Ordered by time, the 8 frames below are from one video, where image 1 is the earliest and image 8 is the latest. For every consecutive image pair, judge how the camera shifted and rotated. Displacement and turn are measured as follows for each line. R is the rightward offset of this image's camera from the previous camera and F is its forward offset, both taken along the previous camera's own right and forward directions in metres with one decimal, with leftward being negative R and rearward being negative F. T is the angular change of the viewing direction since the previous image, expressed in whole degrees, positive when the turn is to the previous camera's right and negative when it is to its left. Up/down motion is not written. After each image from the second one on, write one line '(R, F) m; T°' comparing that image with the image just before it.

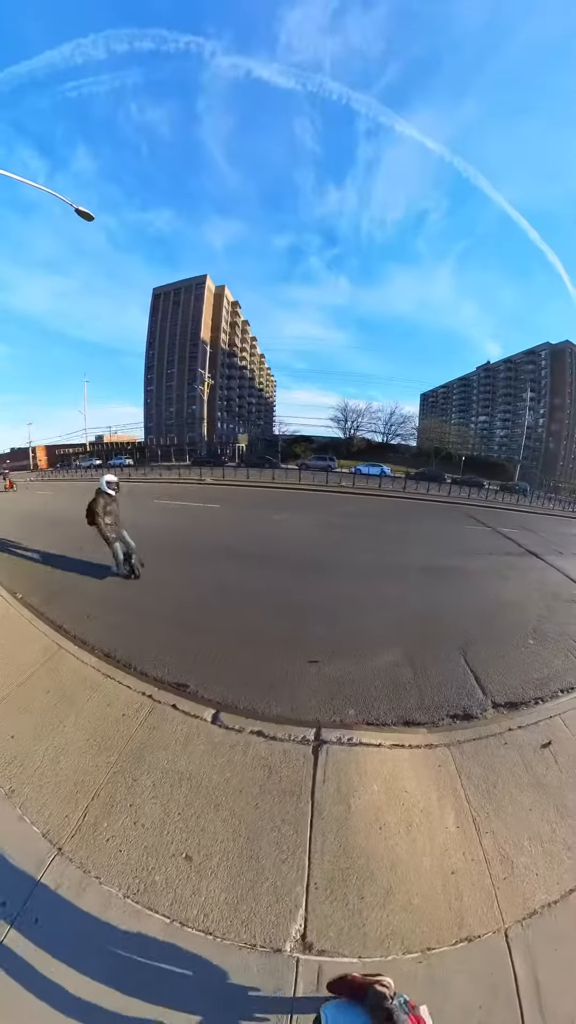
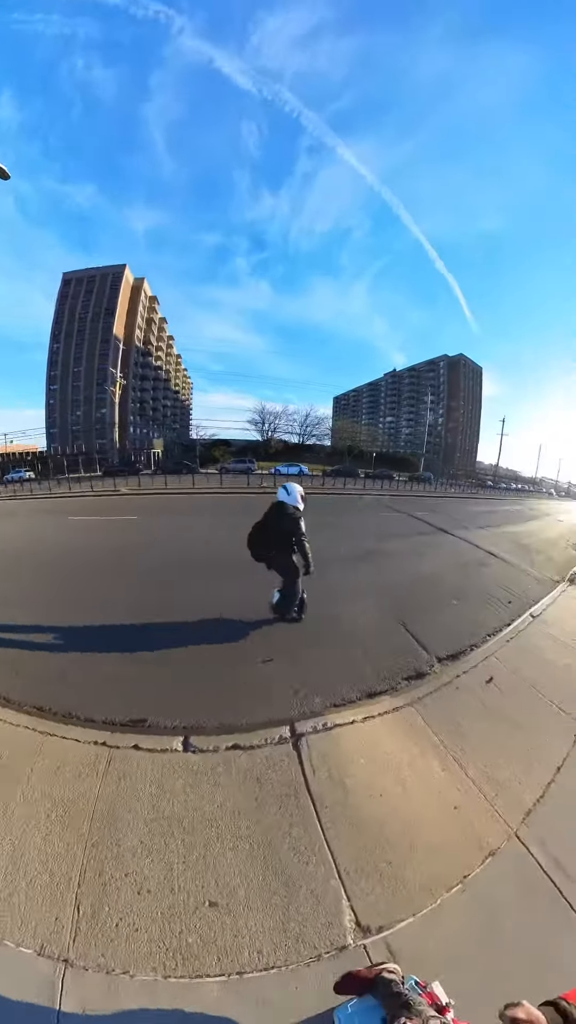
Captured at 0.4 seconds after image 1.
(+1.3, -0.3) m; -7°
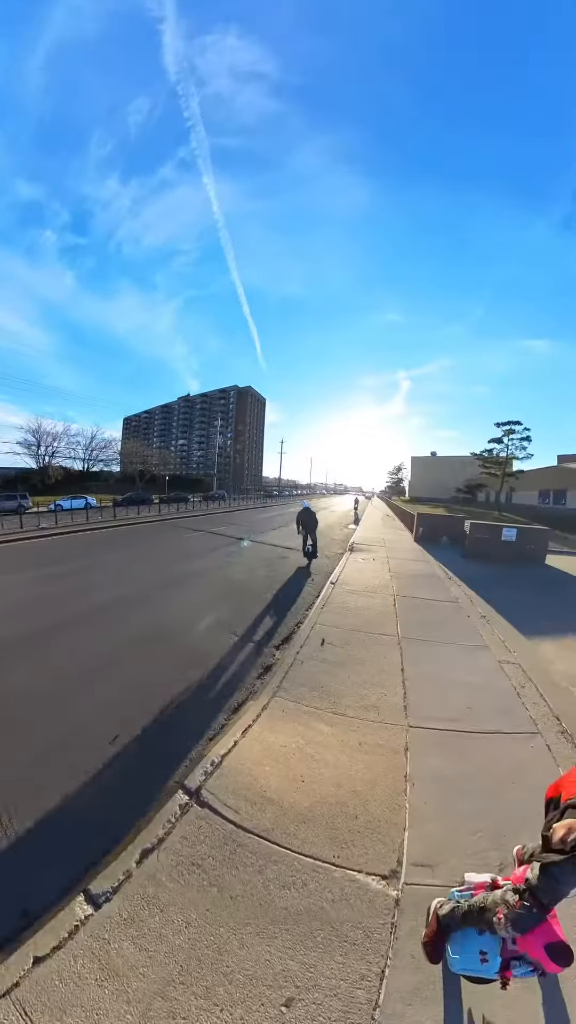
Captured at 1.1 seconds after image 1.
(-1.6, +0.8) m; +51°
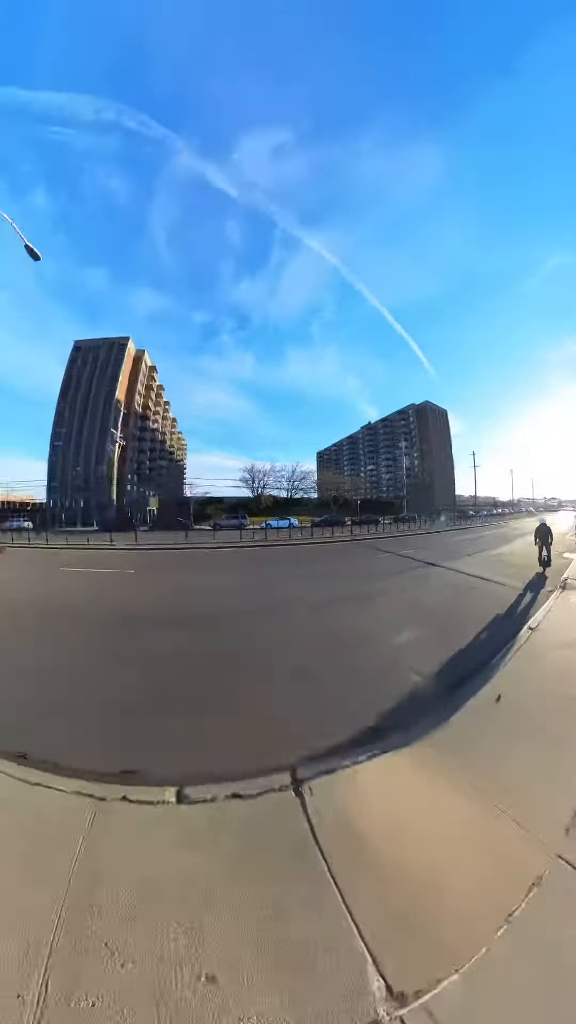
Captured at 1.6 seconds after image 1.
(+1.8, +0.7) m; -50°
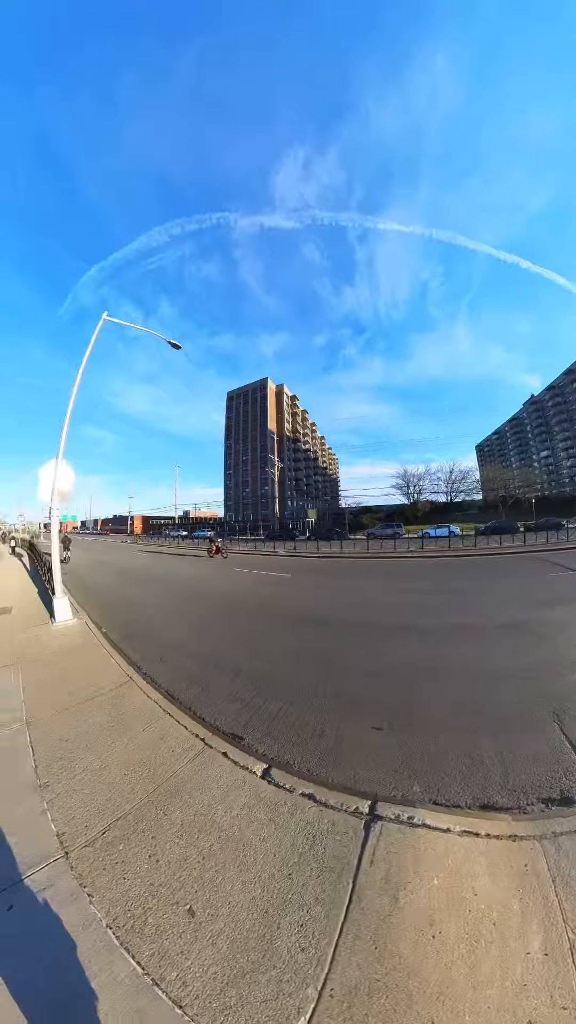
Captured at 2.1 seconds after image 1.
(+1.7, +0.6) m; -45°
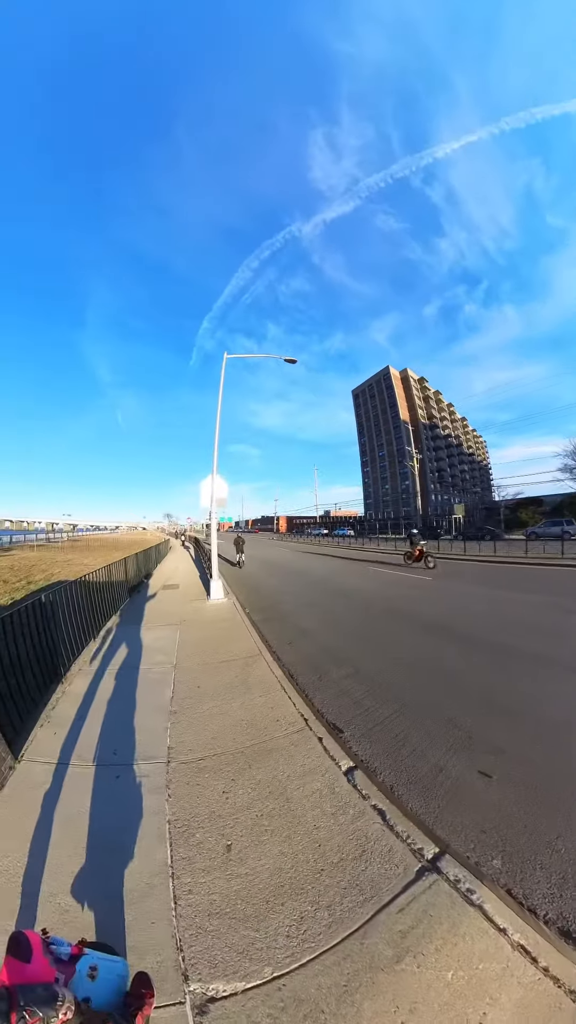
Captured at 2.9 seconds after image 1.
(+1.6, +0.5) m; -40°
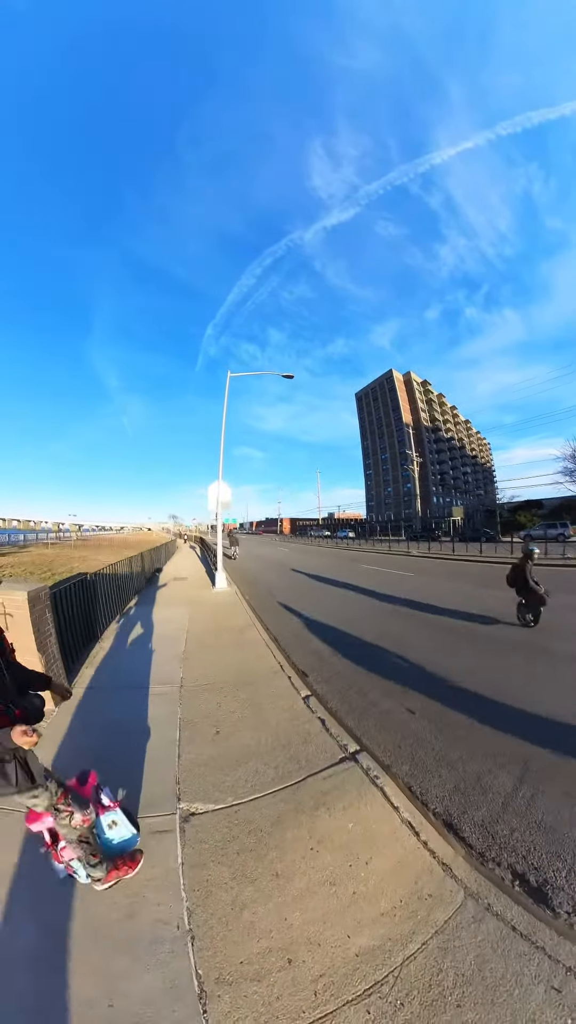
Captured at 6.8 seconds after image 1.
(+0.1, 0.0) m; -2°
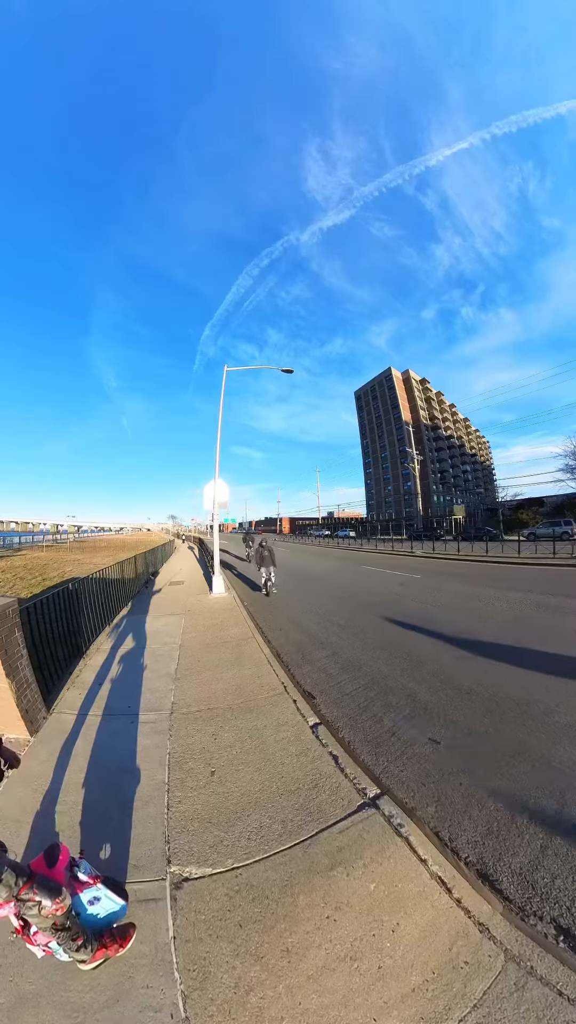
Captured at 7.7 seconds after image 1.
(0.0, 0.0) m; 0°
